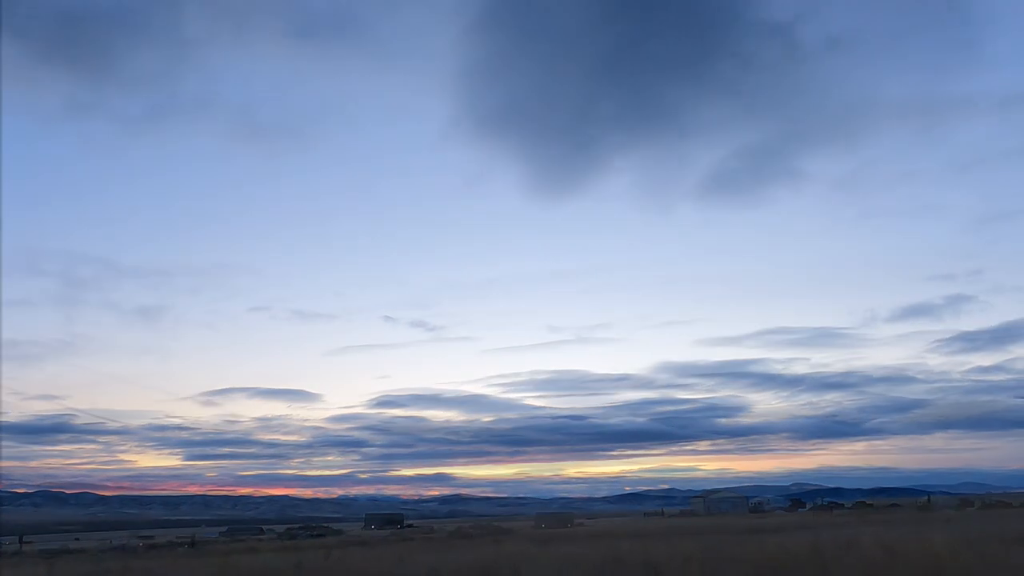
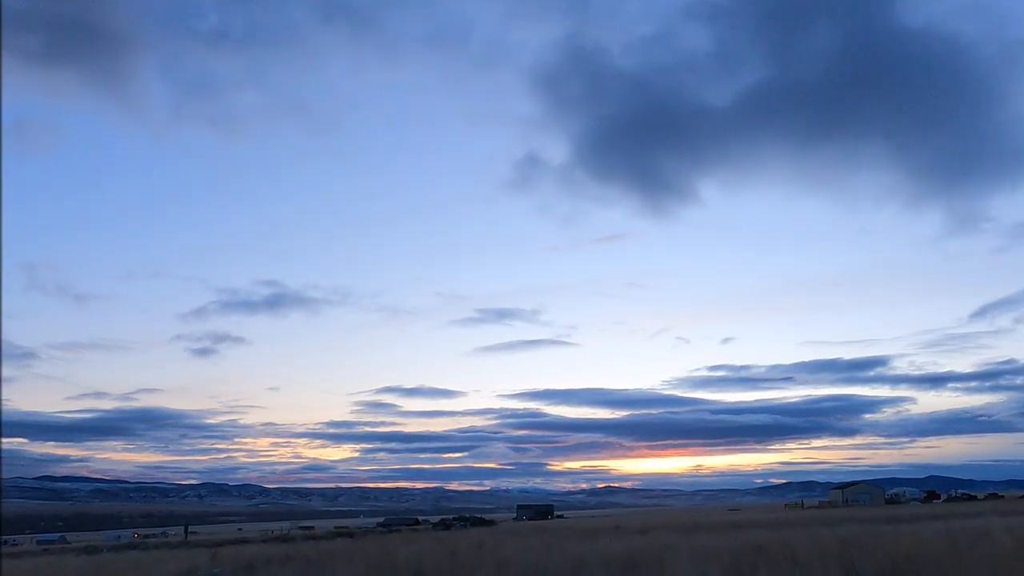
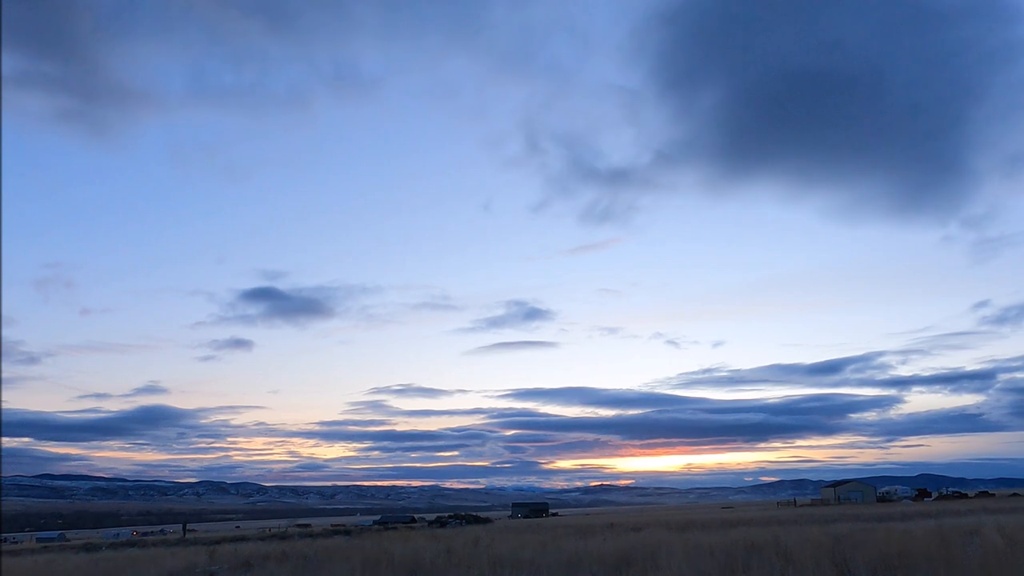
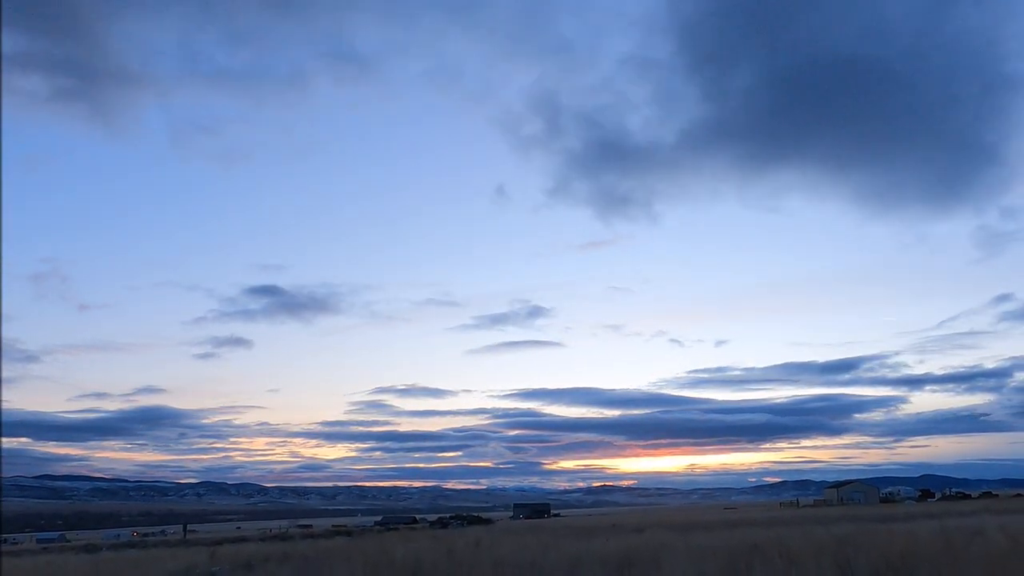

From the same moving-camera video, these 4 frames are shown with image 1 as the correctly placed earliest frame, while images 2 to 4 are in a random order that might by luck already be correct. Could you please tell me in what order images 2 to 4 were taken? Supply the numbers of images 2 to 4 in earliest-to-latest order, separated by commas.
2, 4, 3
